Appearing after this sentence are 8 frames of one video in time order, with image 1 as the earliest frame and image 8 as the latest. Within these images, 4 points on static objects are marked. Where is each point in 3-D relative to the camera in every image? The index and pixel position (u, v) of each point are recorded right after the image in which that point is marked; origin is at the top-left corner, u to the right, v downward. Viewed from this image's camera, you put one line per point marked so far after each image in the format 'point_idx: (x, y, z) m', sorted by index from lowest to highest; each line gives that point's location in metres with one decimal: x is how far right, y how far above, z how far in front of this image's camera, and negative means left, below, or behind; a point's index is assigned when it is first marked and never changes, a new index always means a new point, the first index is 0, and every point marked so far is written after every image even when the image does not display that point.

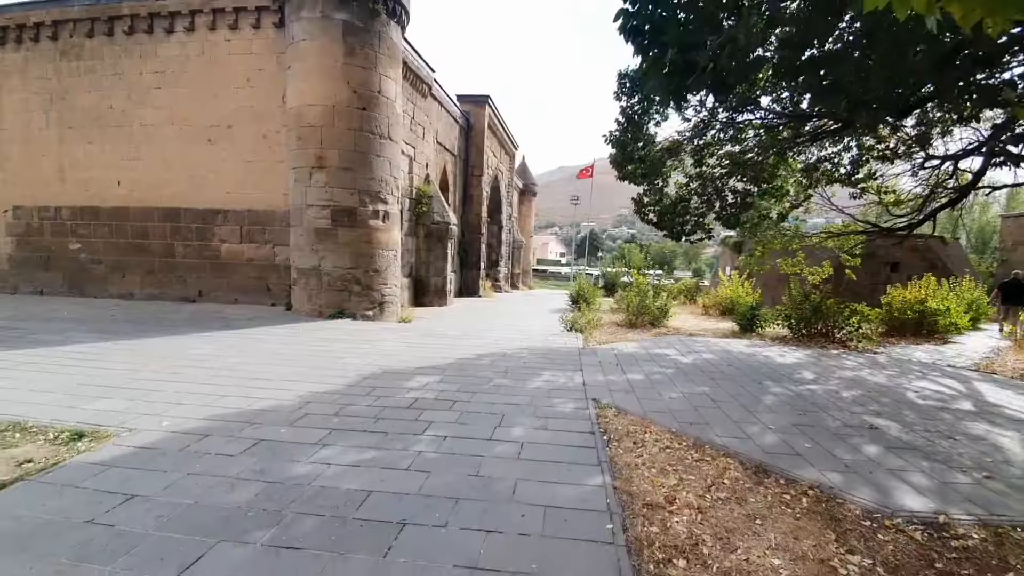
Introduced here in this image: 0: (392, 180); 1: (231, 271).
0: (-2.3, +2.1, +8.4) m
1: (-6.1, +0.4, +9.4) m
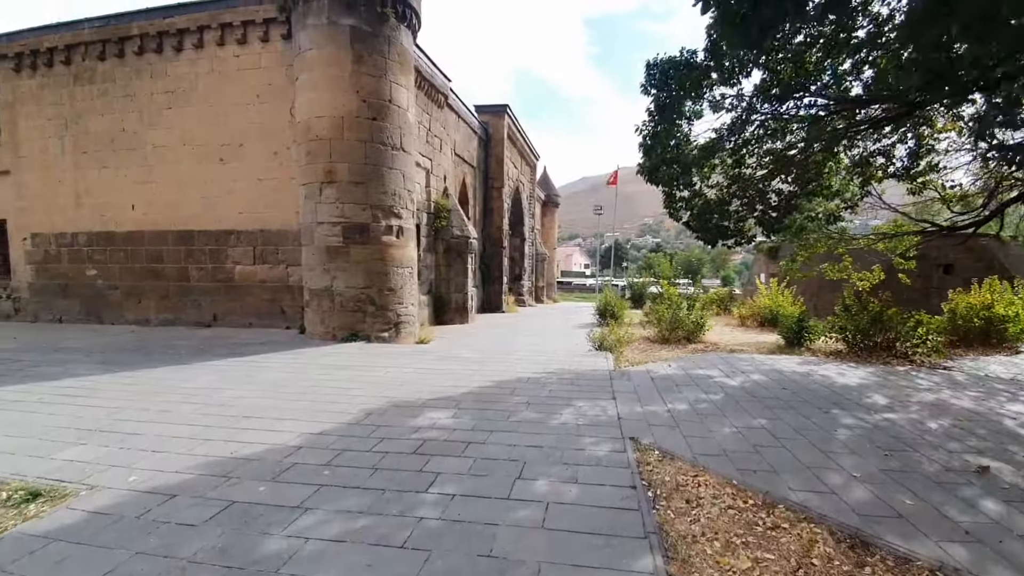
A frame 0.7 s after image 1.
0: (-2.0, +1.8, +8.0) m
1: (-5.6, -0.1, +9.1) m
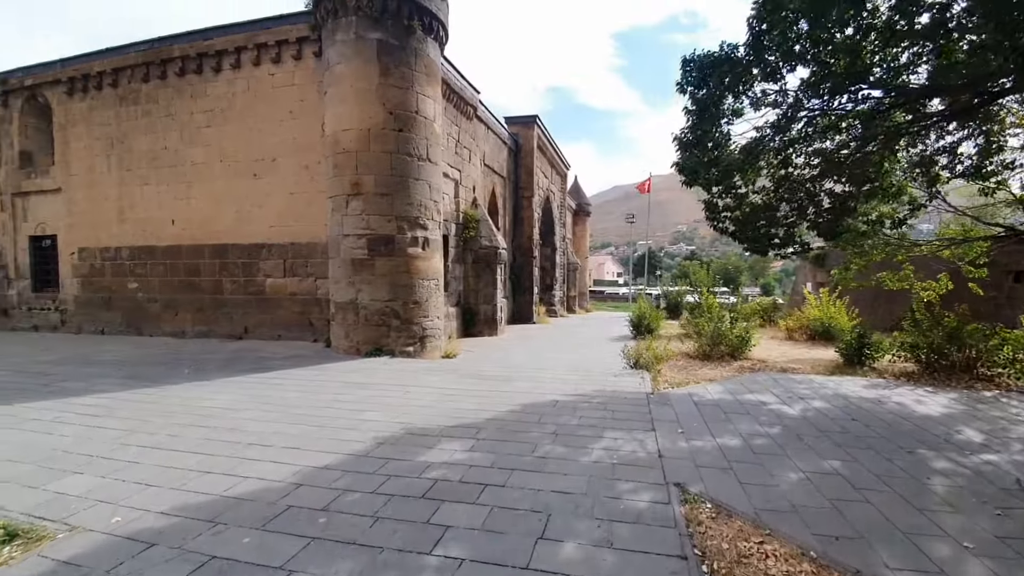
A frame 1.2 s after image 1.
0: (-1.5, +1.5, +7.7) m
1: (-5.0, -0.4, +9.1) m
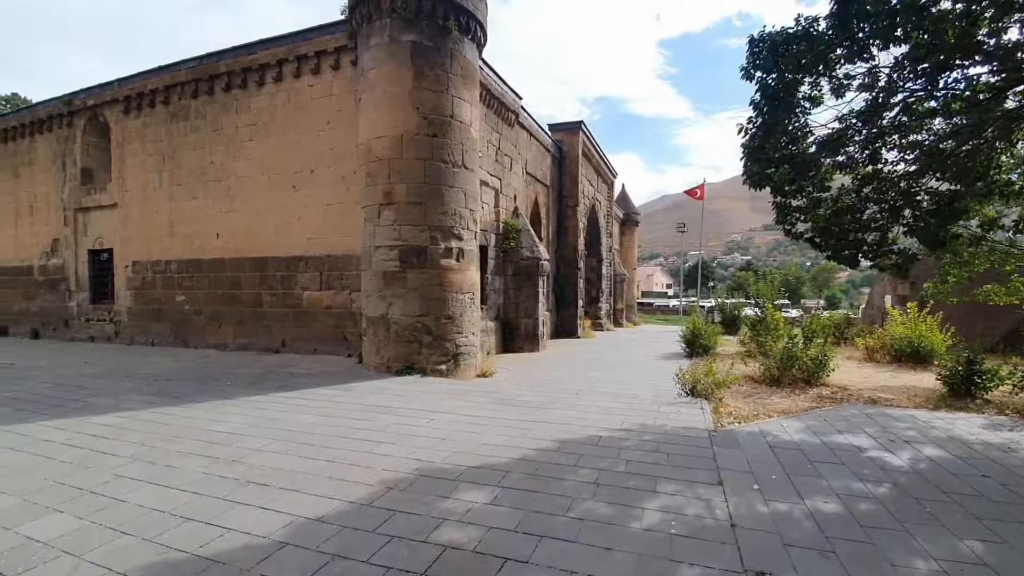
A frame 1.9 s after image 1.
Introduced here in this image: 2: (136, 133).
0: (-0.8, +1.3, +7.3) m
1: (-4.2, -0.7, +9.0) m
2: (-9.5, +3.8, +10.9) m
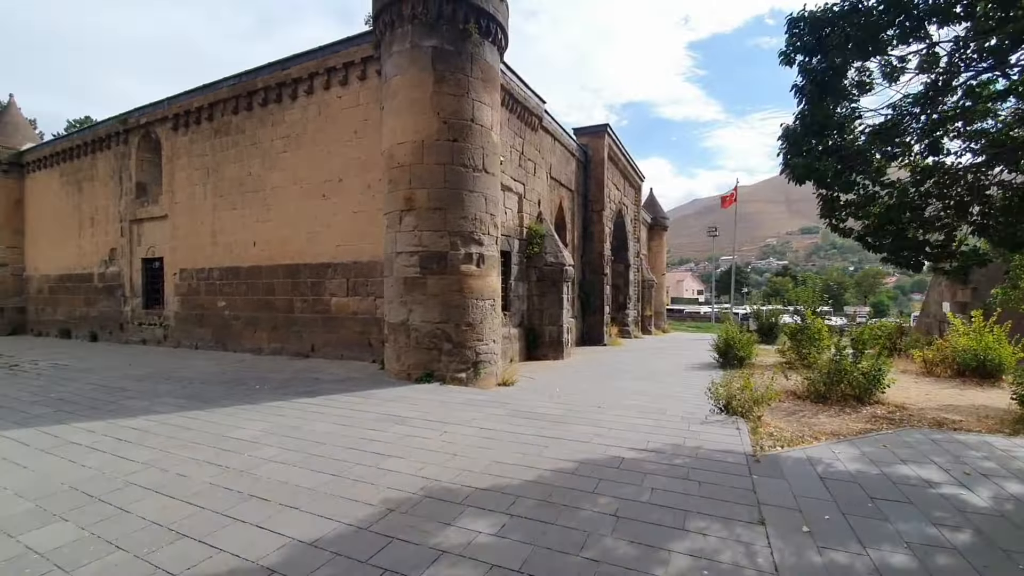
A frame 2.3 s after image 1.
0: (-0.4, +1.2, +7.2) m
1: (-3.7, -0.8, +9.1) m
2: (-8.7, +3.7, +11.4) m
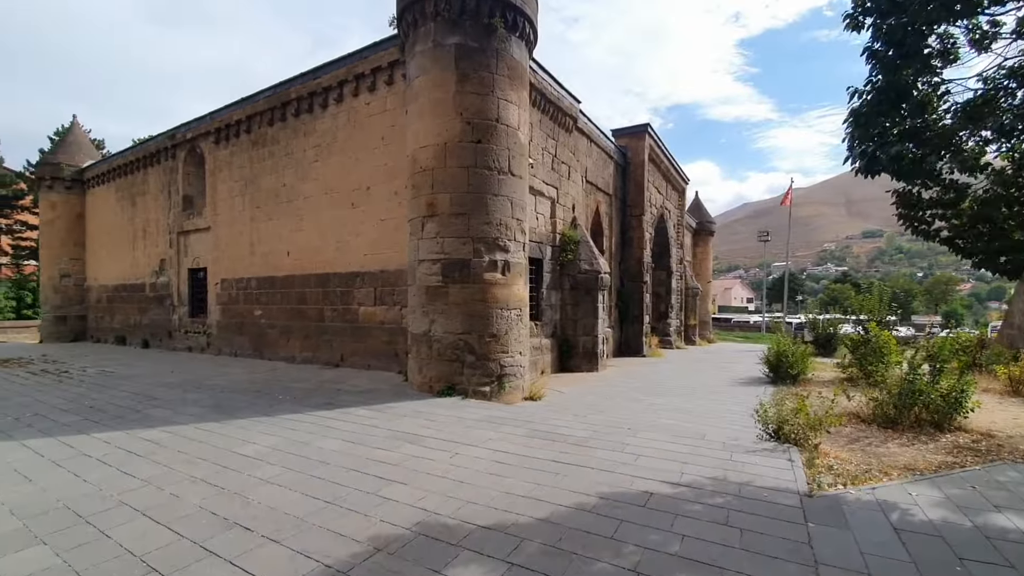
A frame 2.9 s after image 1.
0: (0.0, +1.0, +6.9) m
1: (-3.1, -1.0, +9.0) m
2: (-7.9, +3.4, +11.8) m
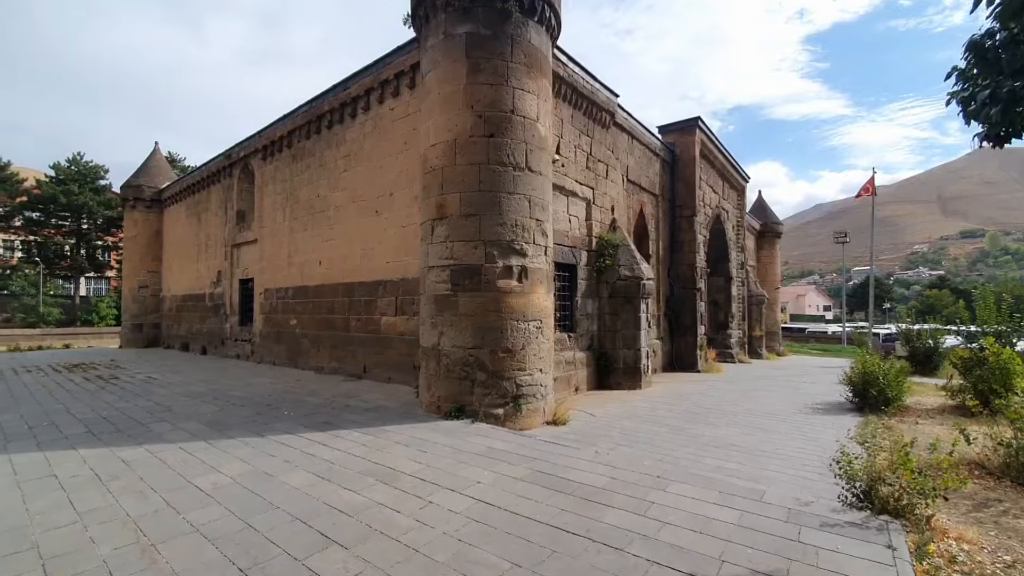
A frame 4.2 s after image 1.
0: (+0.3, +0.9, +6.1) m
1: (-2.5, -1.2, +8.6) m
2: (-6.9, +3.2, +12.1) m
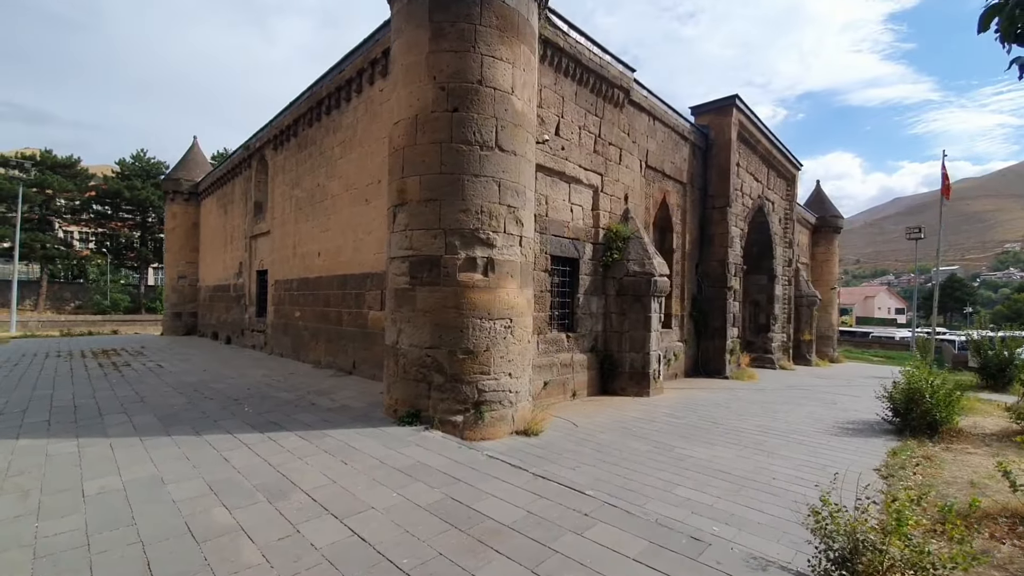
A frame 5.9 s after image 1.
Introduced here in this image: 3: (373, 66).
0: (-0.1, +1.0, +5.5) m
1: (-2.7, -1.0, +8.3) m
2: (-6.7, +3.4, +12.2) m
3: (-2.8, +4.4, +8.6) m
